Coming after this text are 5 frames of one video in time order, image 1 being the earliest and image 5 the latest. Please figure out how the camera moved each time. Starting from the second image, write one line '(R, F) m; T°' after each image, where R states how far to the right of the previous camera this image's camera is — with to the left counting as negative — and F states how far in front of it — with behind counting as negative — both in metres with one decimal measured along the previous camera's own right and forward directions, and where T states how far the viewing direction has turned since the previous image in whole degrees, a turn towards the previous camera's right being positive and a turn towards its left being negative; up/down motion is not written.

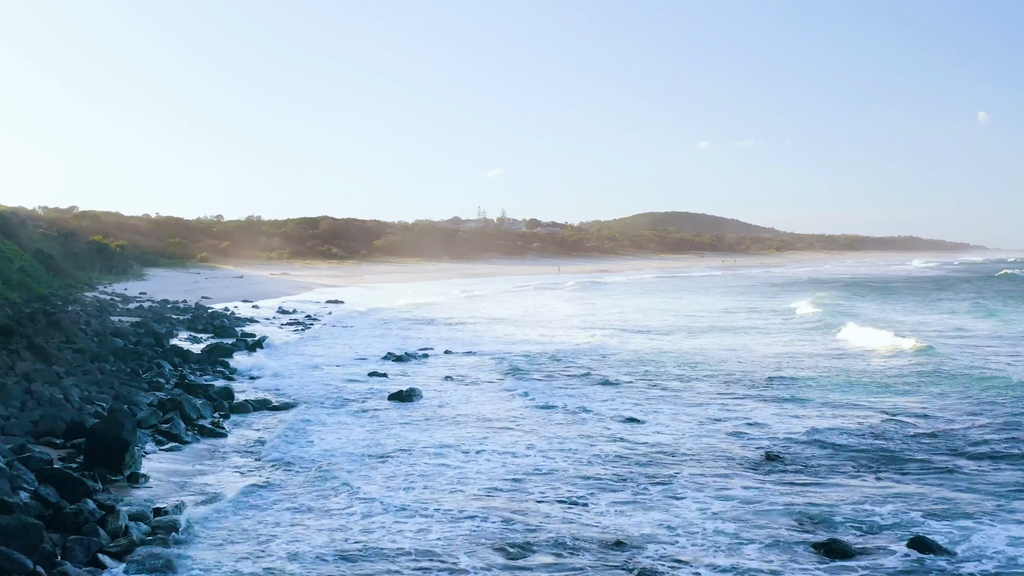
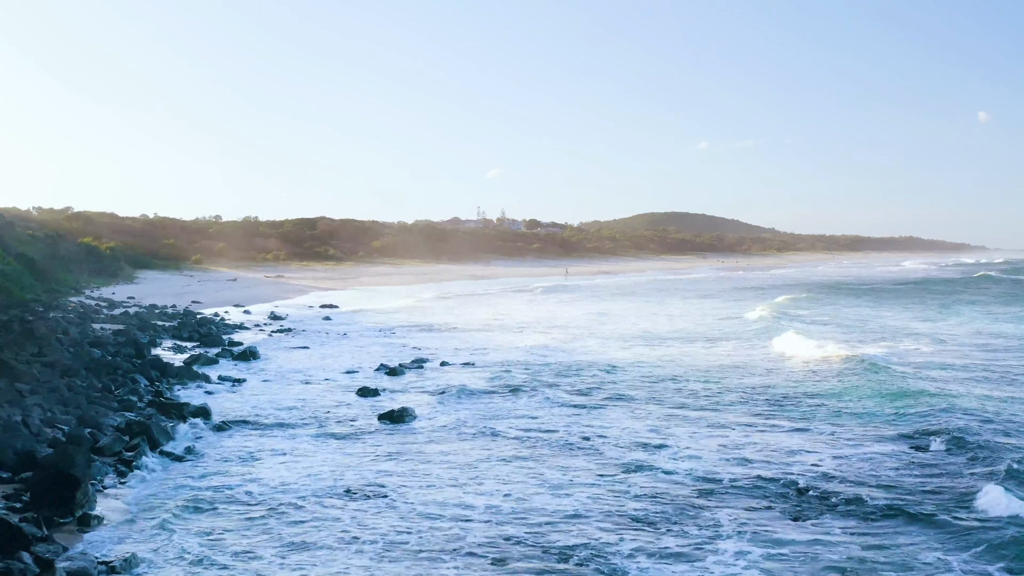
(0.0, +1.1) m; 0°
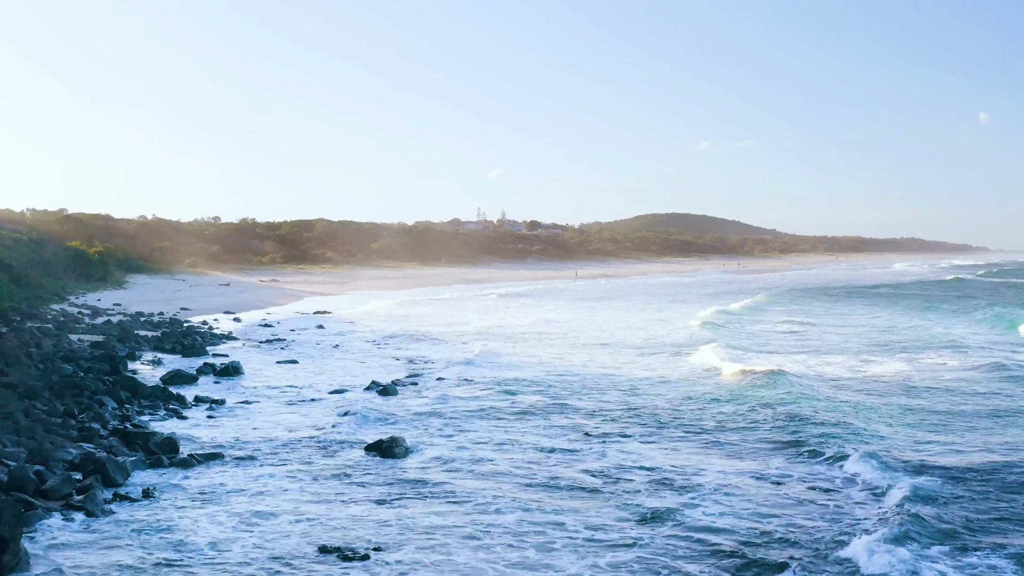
(0.0, +1.3) m; 0°
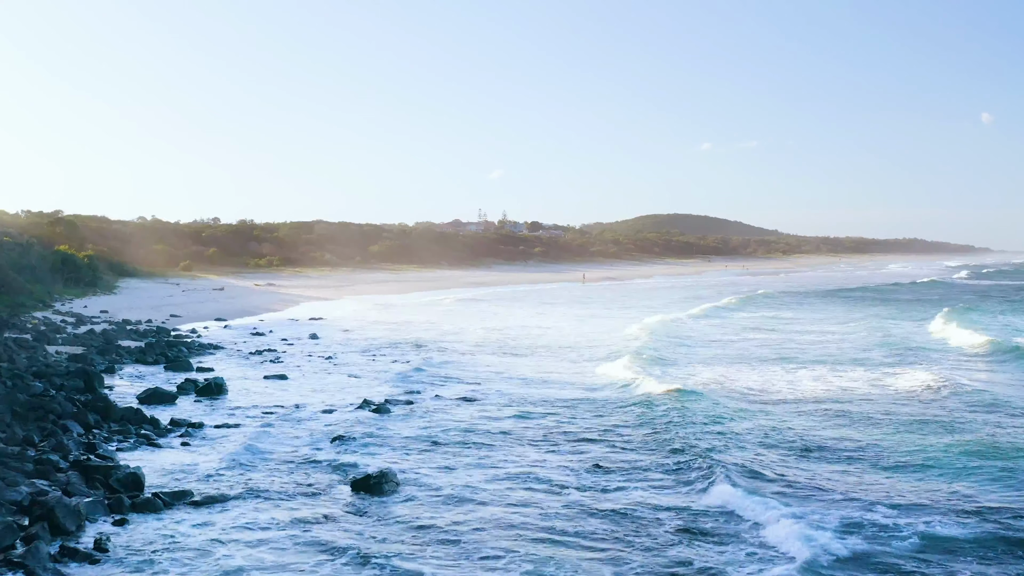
(0.0, +1.2) m; 0°
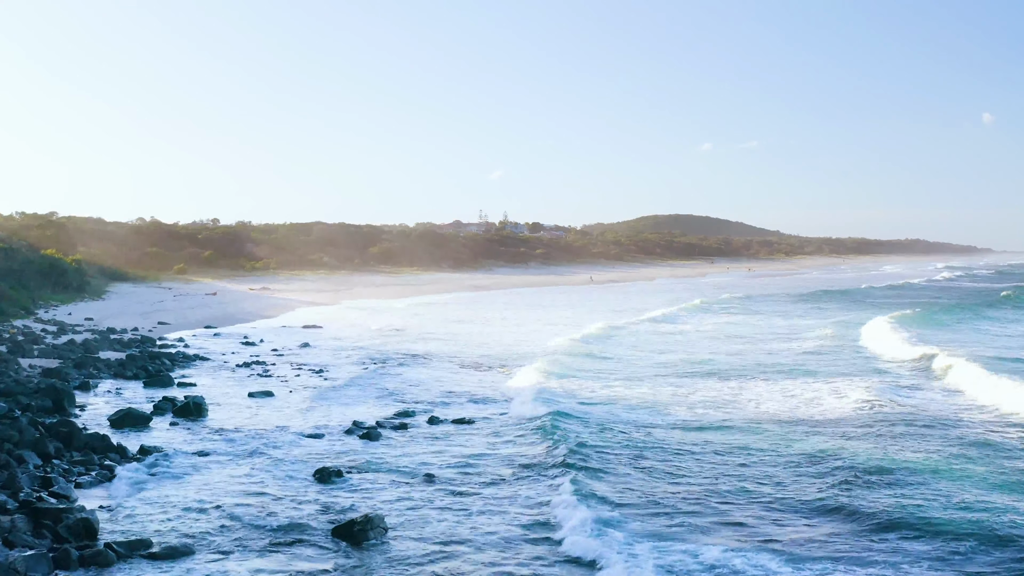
(0.0, +1.2) m; 0°
